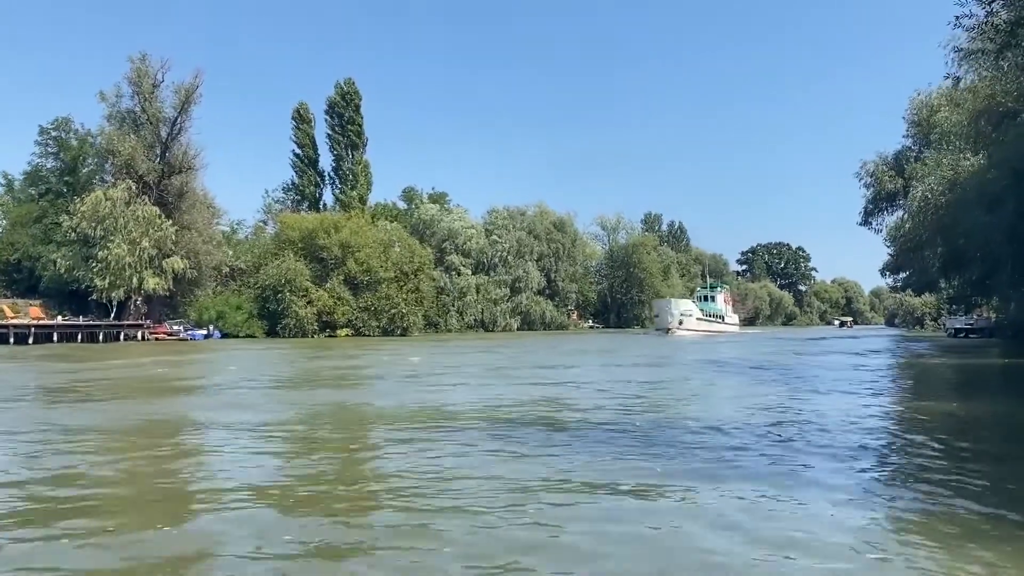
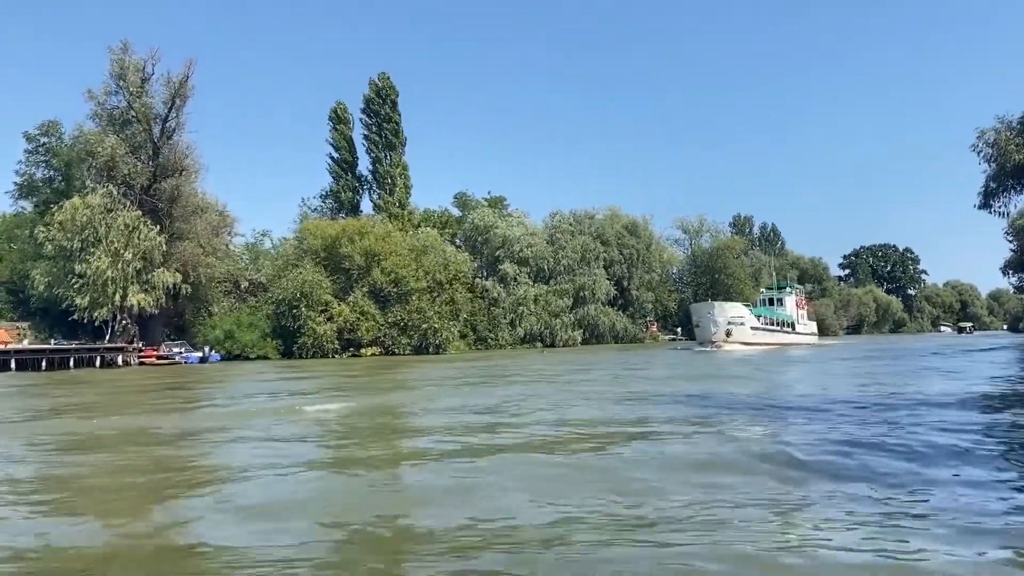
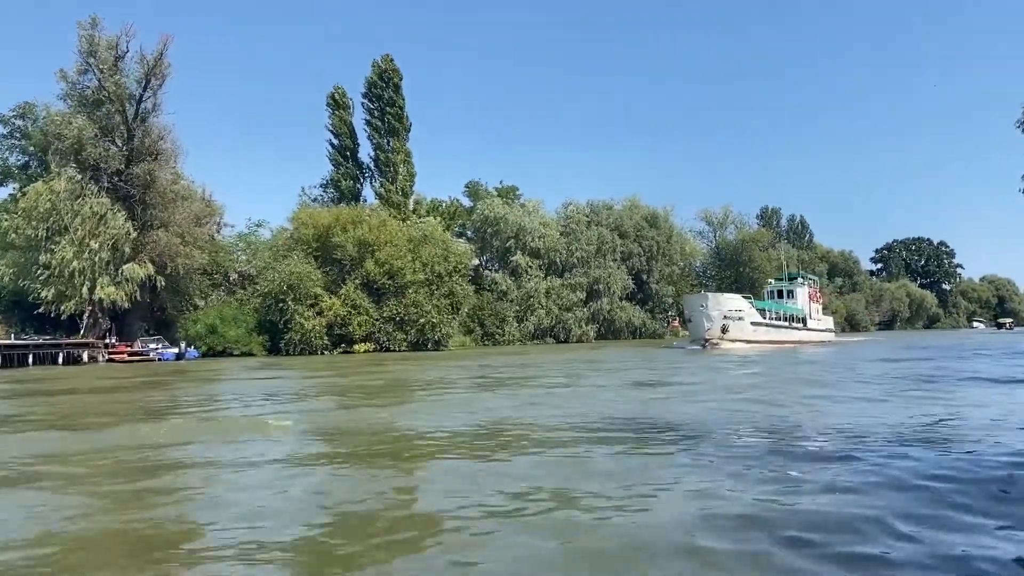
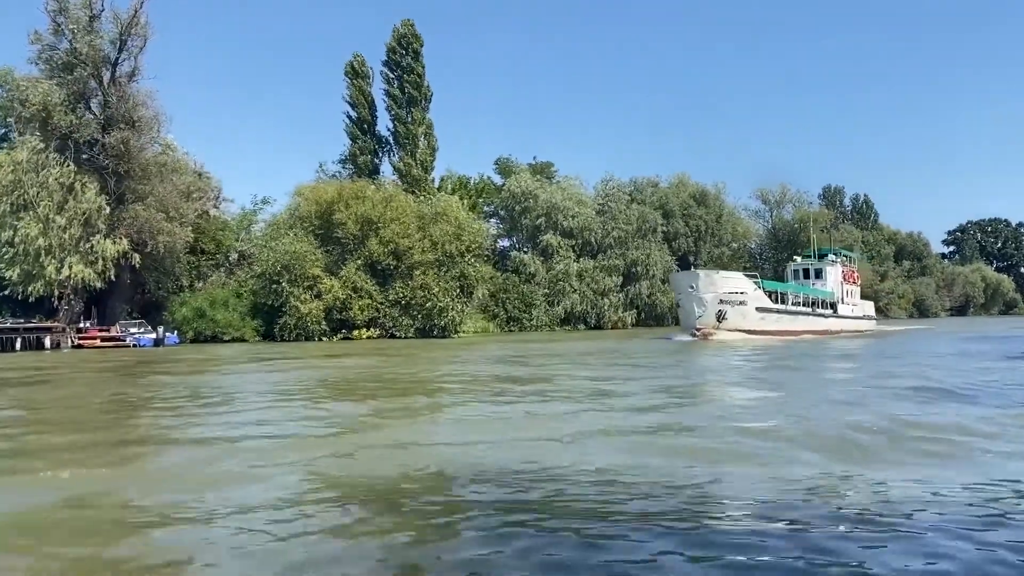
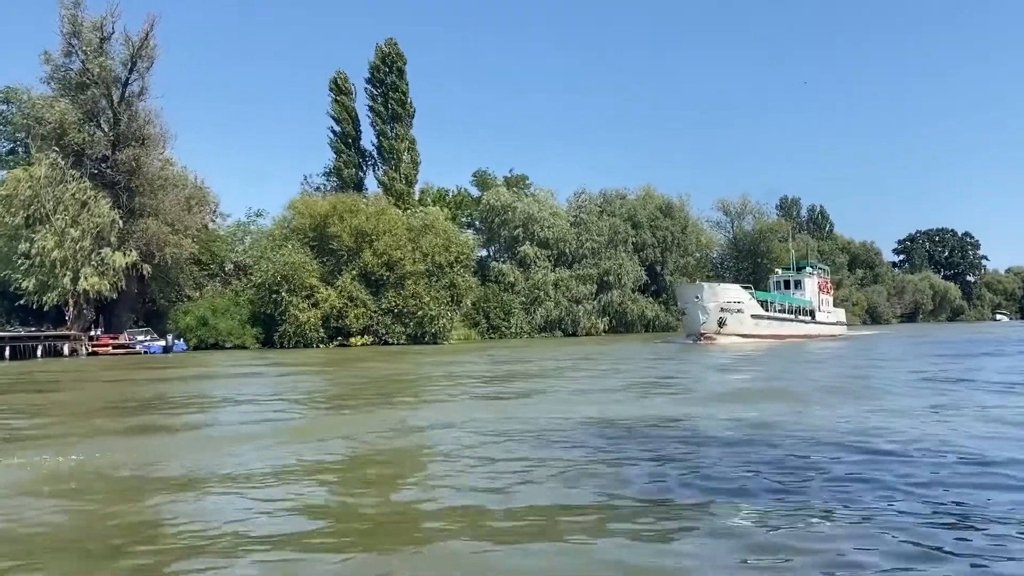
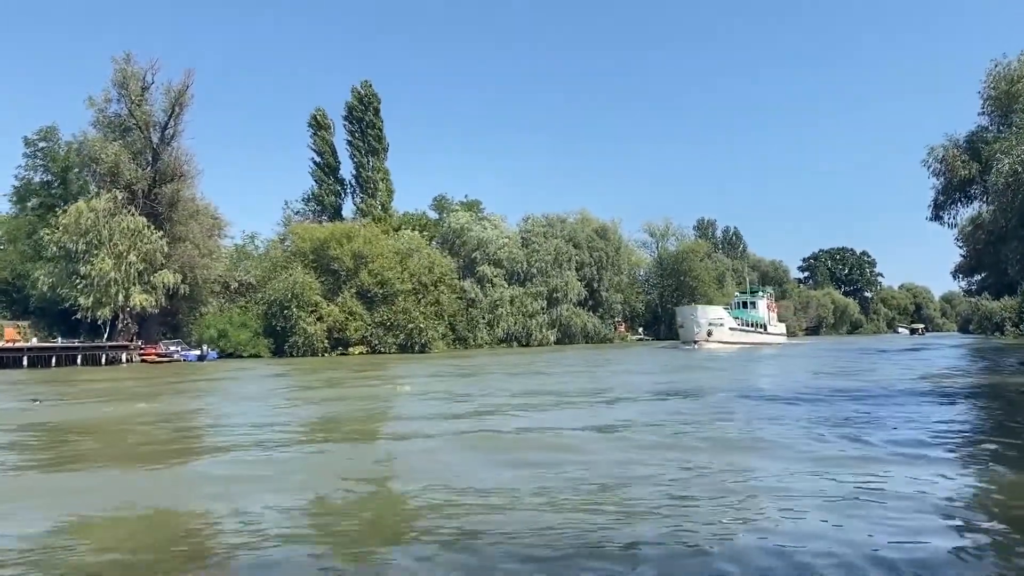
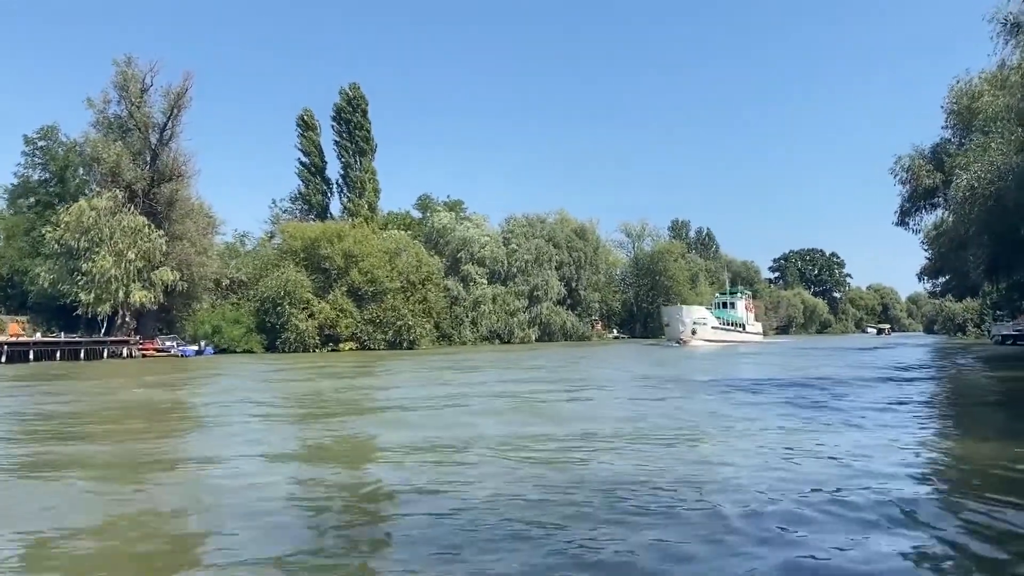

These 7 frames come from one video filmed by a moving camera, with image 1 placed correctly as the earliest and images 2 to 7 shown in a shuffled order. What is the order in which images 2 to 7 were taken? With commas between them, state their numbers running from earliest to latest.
7, 6, 2, 3, 5, 4
